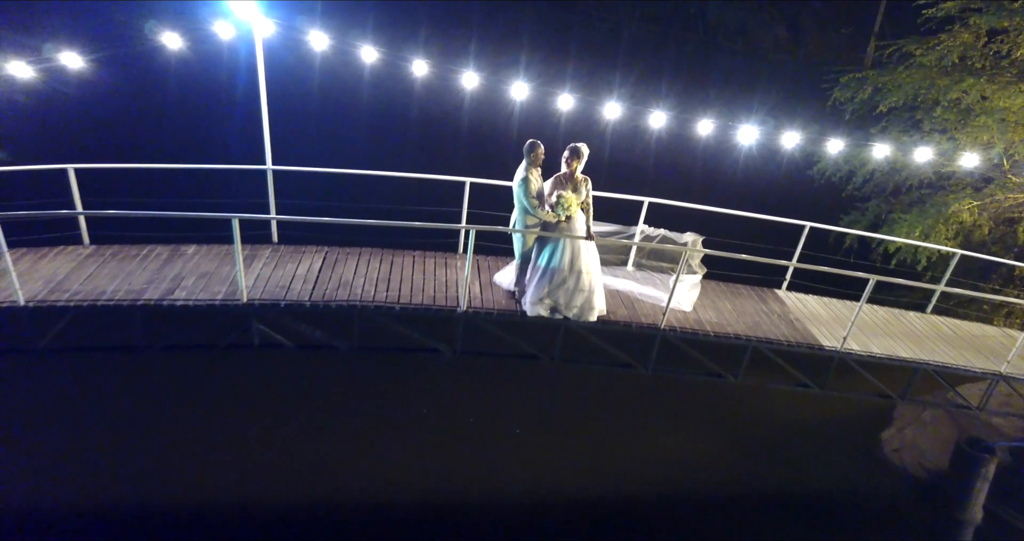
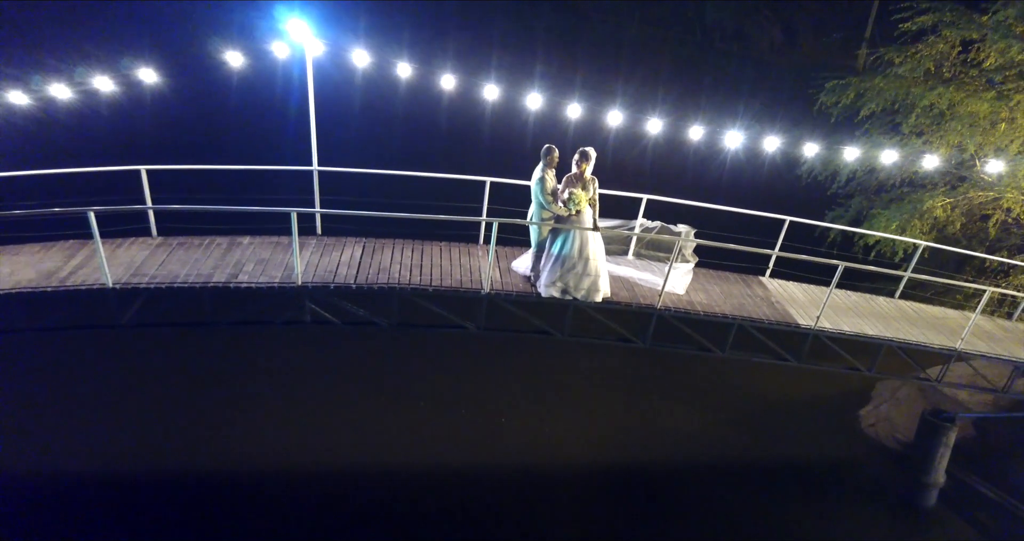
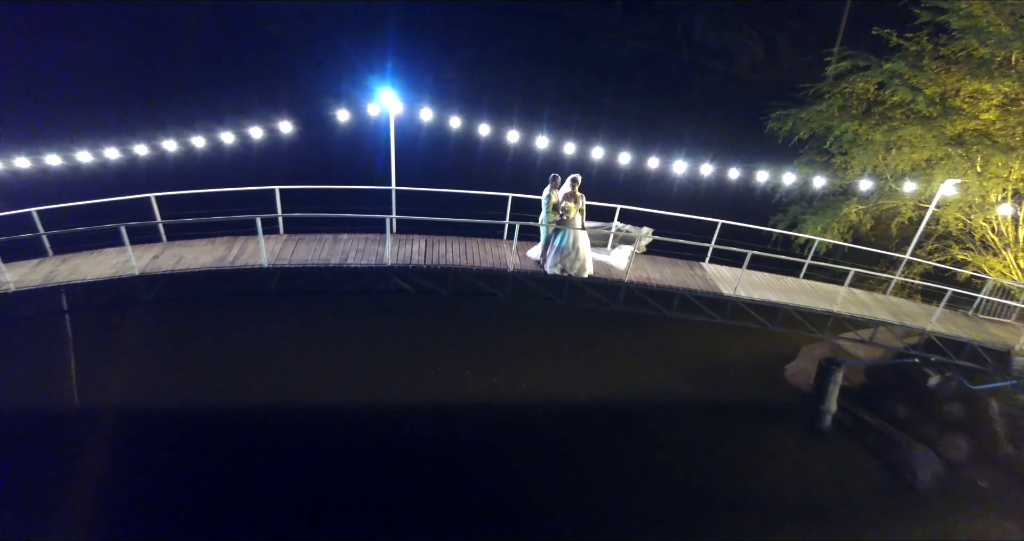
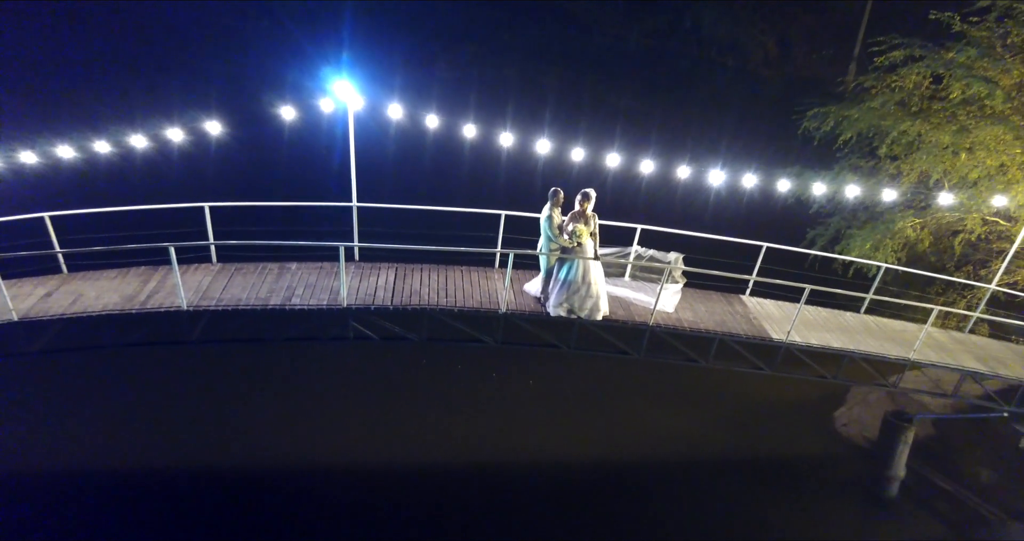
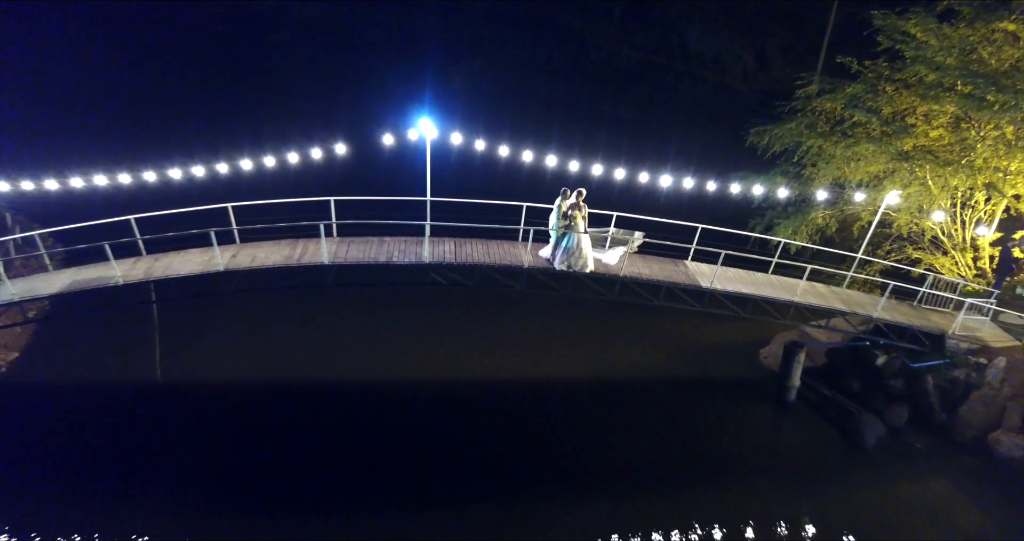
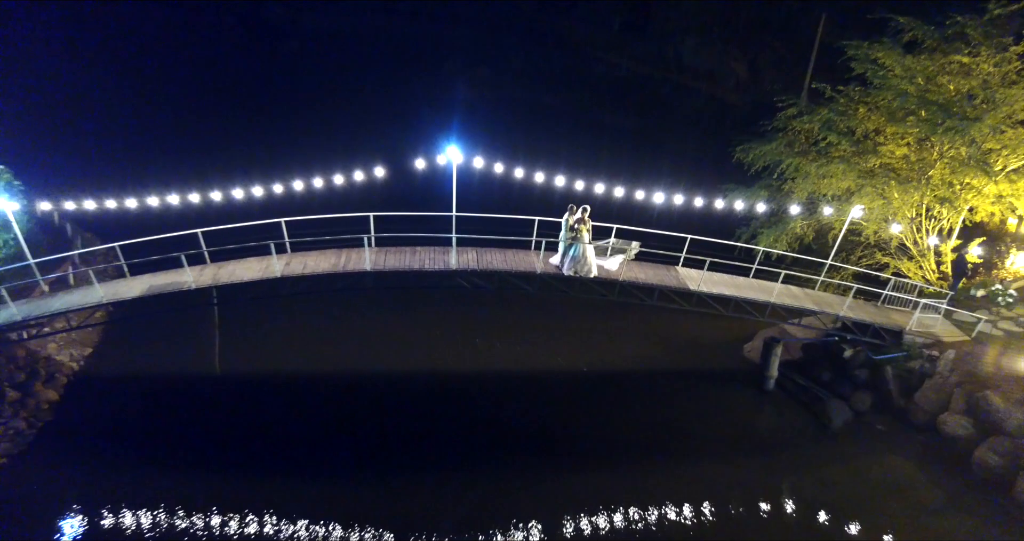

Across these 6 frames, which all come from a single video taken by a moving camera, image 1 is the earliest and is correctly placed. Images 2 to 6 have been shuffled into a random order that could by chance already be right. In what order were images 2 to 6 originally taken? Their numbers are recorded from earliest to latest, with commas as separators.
2, 4, 3, 5, 6
